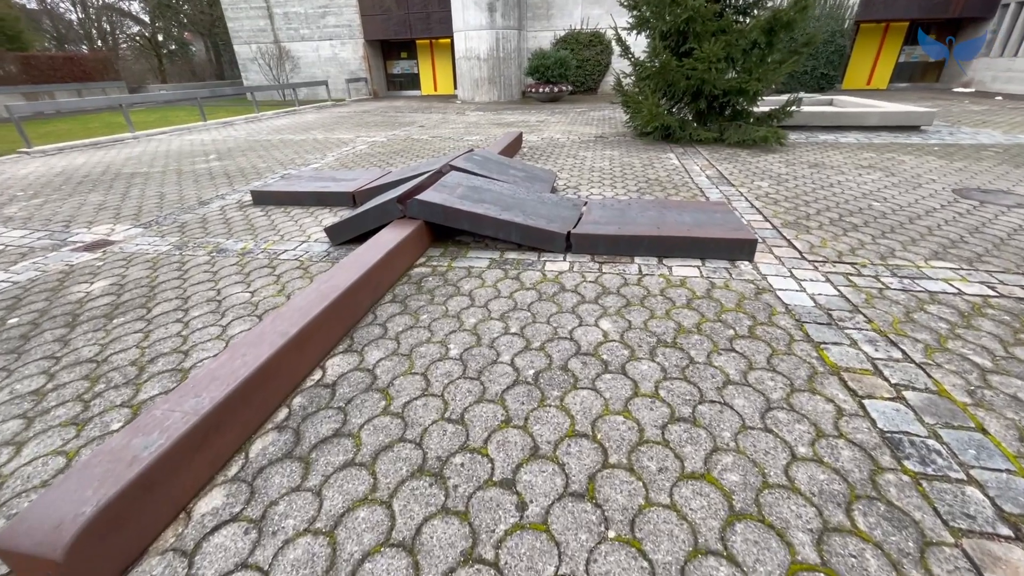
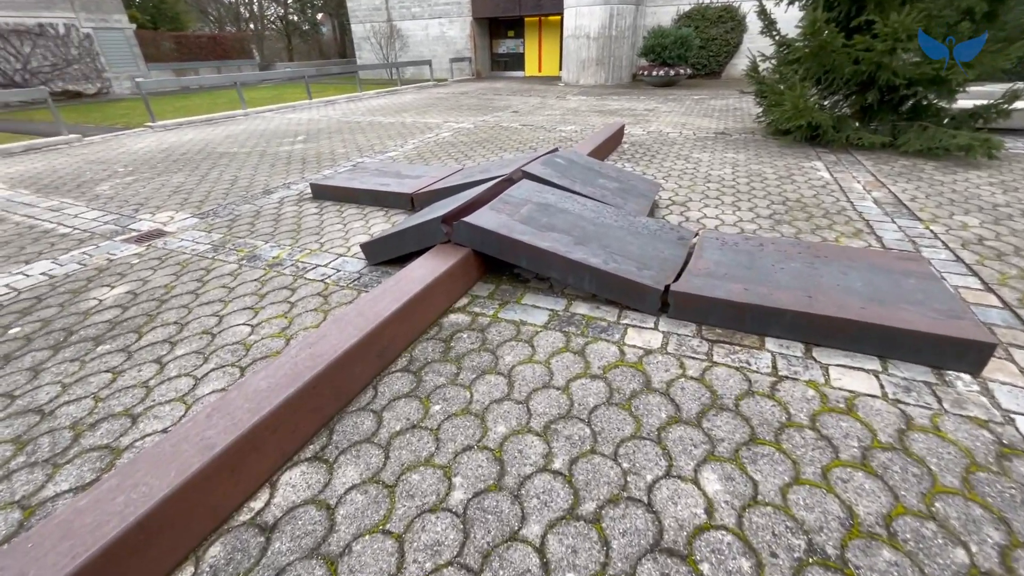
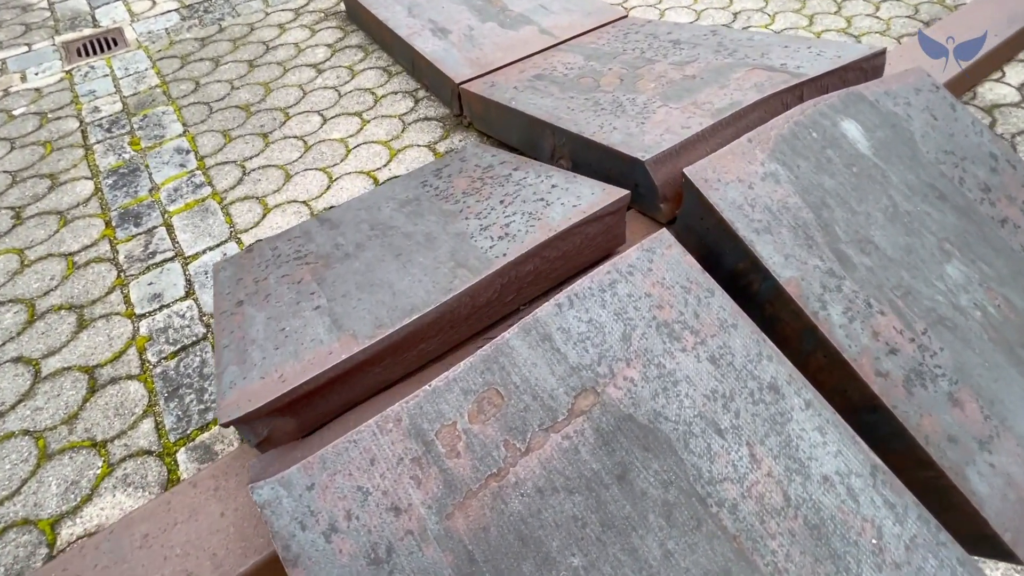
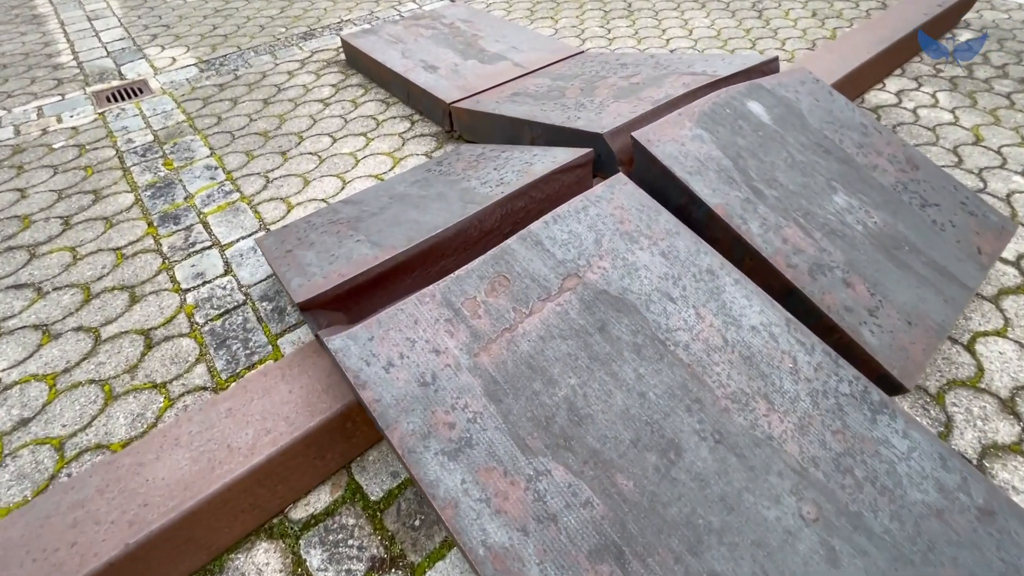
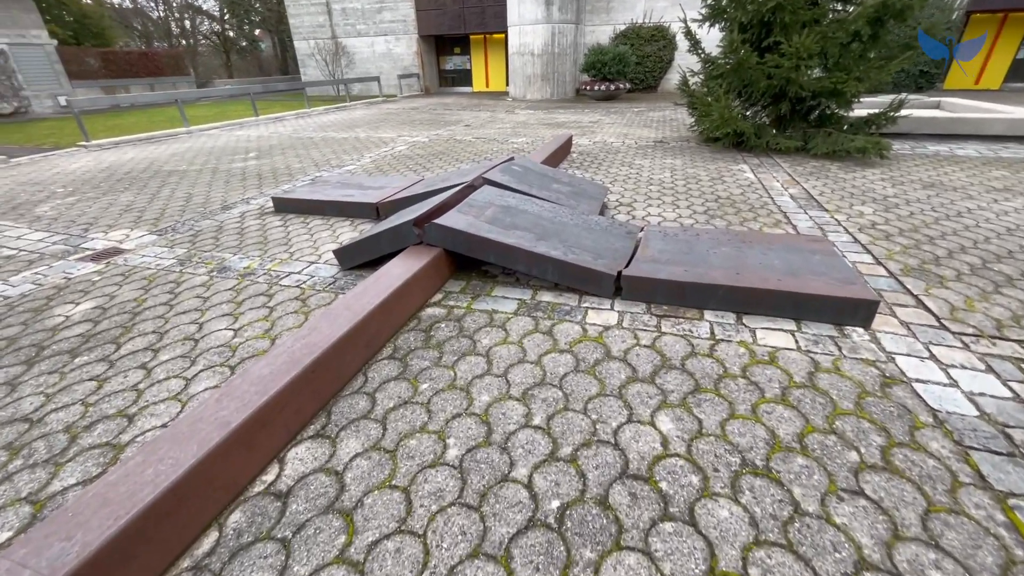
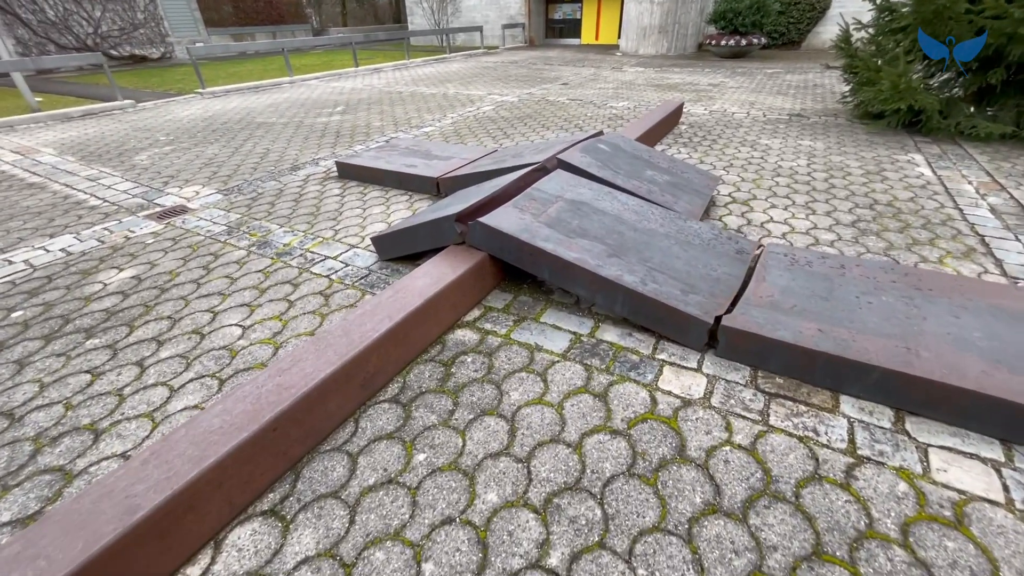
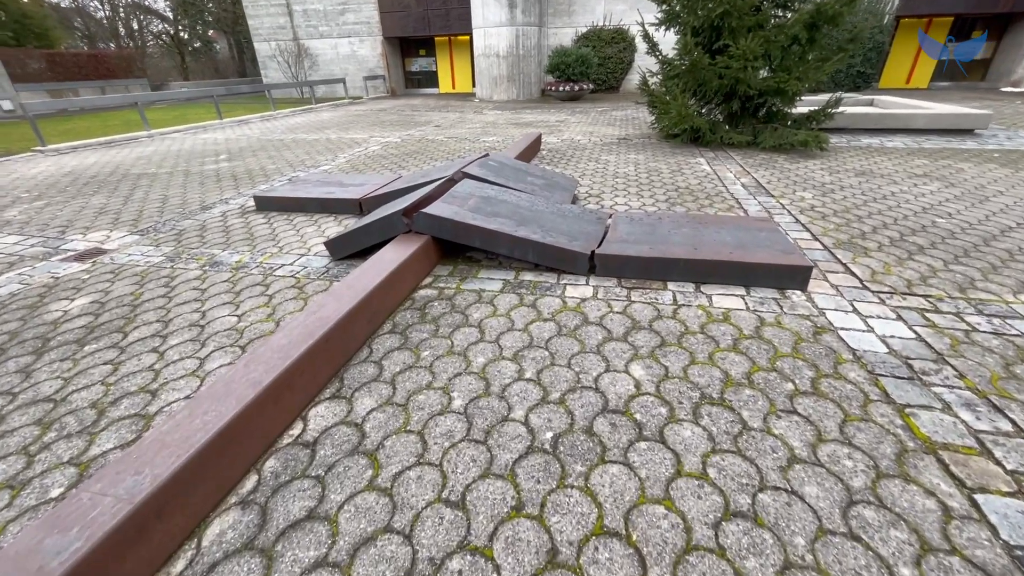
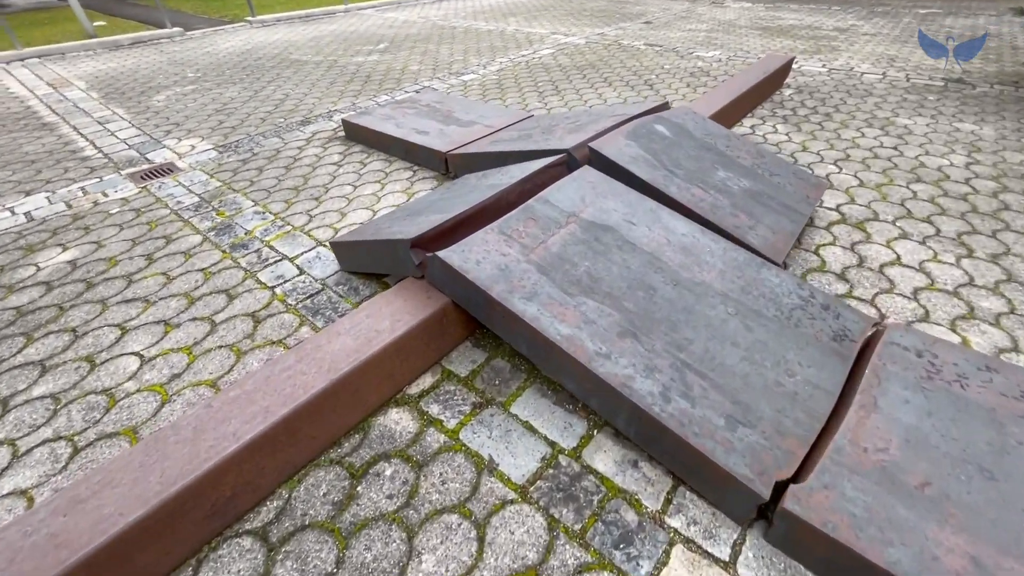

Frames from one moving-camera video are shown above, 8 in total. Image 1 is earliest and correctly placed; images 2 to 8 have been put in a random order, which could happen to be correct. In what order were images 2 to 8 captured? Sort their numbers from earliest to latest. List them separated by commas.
7, 5, 2, 6, 8, 4, 3
